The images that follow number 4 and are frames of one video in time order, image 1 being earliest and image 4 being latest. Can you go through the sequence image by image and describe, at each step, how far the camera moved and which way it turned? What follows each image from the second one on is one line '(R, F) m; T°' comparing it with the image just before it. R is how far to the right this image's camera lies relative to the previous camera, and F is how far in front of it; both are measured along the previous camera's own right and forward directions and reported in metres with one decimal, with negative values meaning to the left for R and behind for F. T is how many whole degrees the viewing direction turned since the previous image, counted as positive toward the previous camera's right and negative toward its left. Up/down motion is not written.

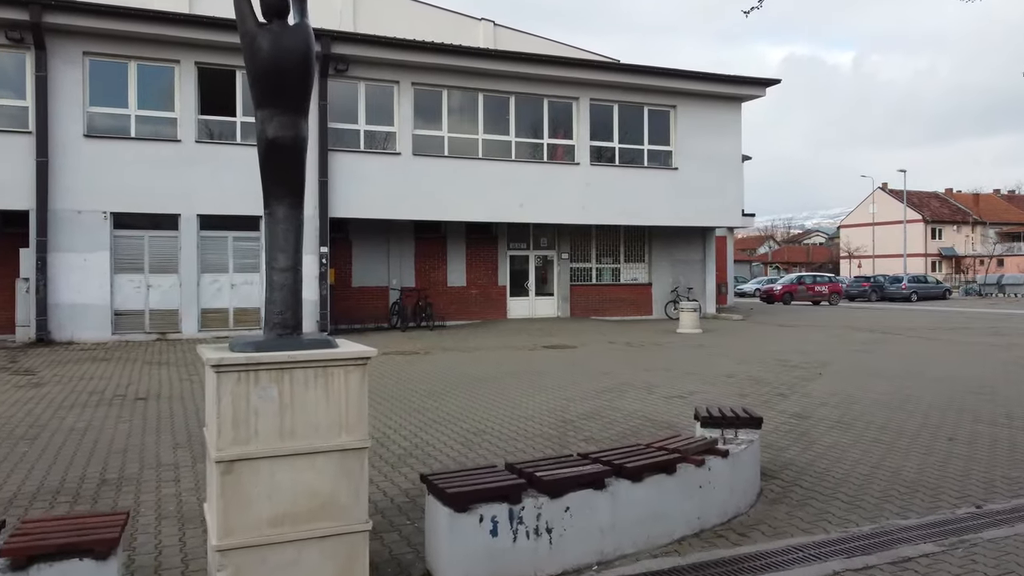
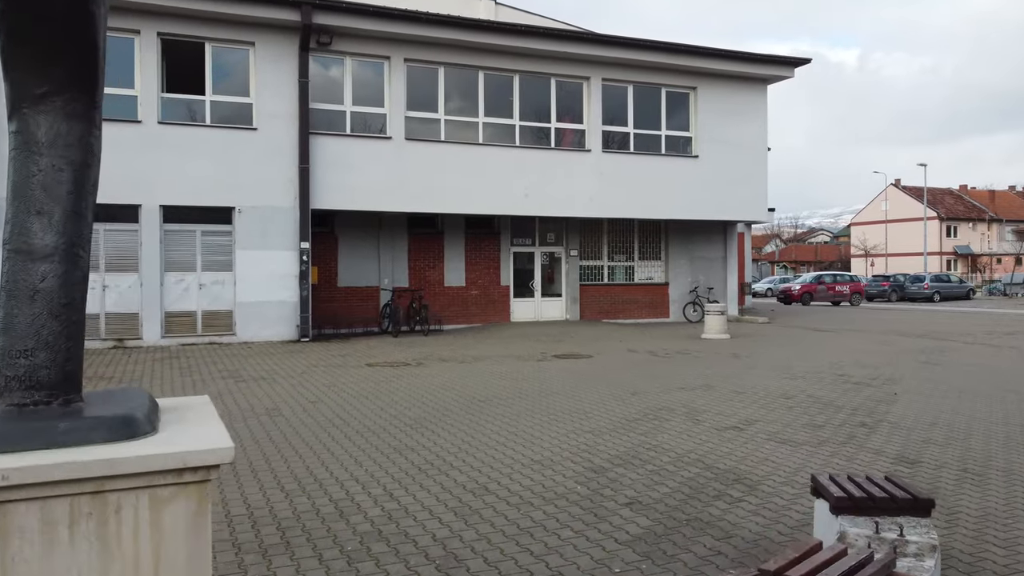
(-0.1, +2.1) m; 0°
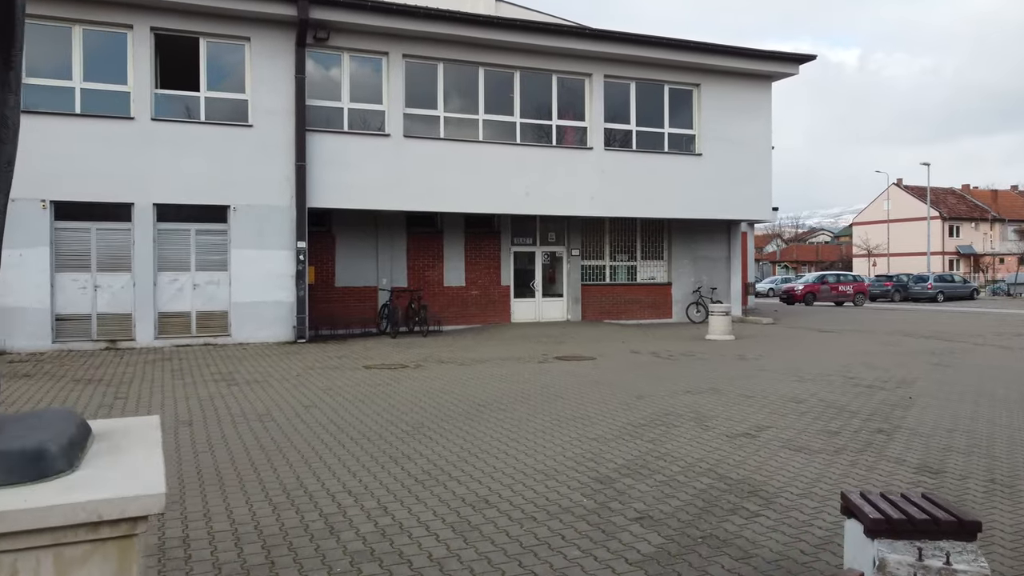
(0.0, +0.3) m; 0°
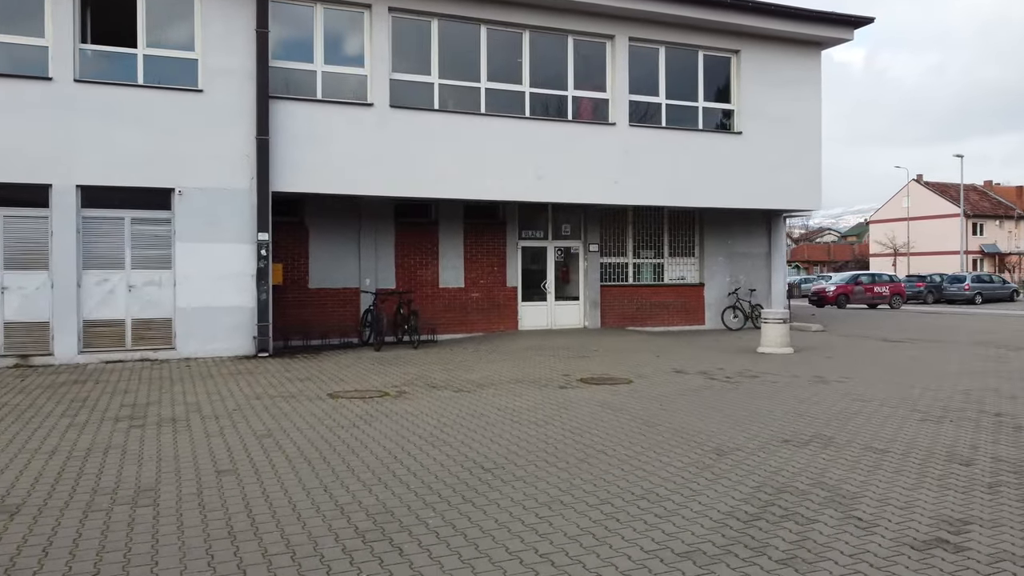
(-0.2, +3.0) m; 0°
